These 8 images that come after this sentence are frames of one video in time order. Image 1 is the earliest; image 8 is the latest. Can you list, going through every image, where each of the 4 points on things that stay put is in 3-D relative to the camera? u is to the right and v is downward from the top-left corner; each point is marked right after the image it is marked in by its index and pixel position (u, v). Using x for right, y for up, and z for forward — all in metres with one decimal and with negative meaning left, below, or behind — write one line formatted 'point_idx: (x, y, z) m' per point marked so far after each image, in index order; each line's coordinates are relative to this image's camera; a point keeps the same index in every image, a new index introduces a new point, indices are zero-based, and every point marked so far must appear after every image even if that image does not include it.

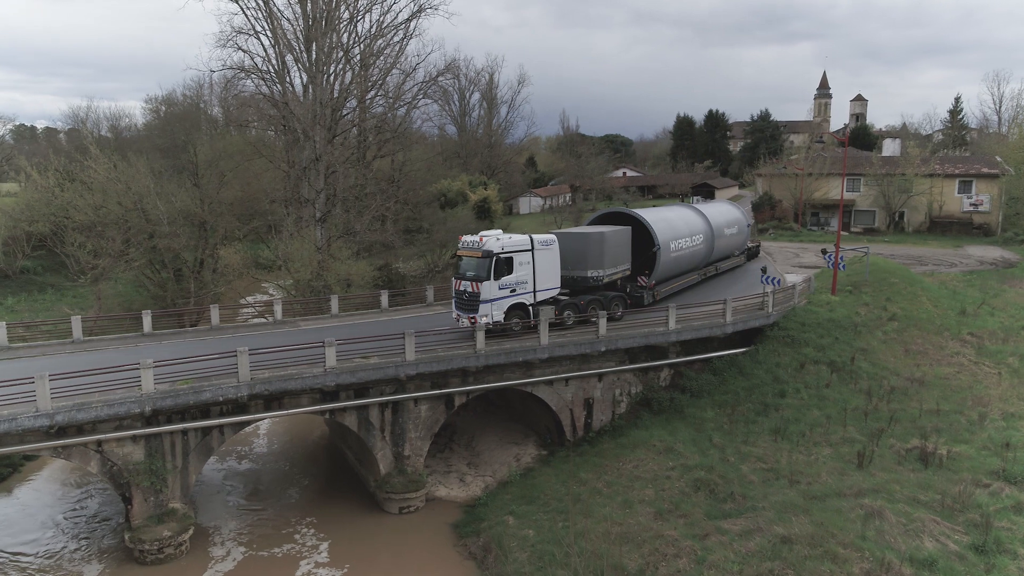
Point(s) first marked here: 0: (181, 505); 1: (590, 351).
0: (-6.9, -4.5, +15.3) m
1: (+2.0, -1.6, +18.3) m
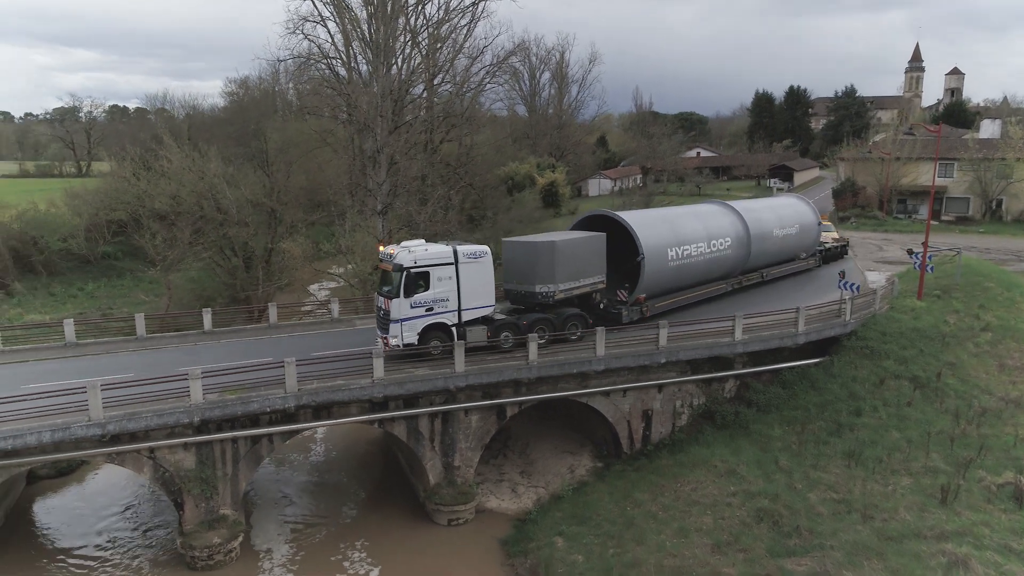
0: (-5.9, -4.7, +15.3) m
1: (+3.3, -1.8, +17.4) m
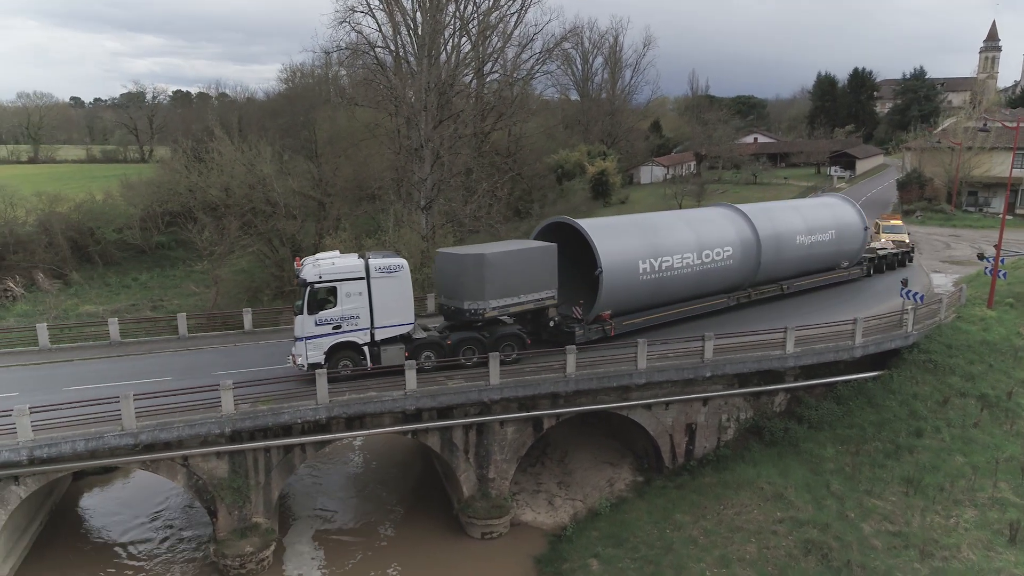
0: (-5.1, -4.8, +15.3) m
1: (+4.1, -2.0, +16.6) m
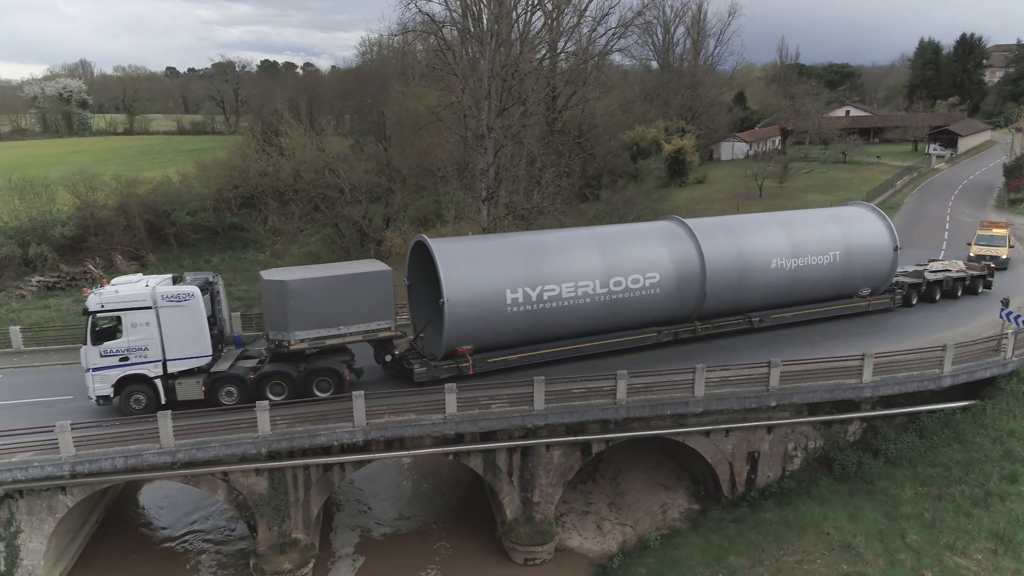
0: (-4.3, -5.1, +15.1) m
1: (+5.1, -2.5, +15.4) m
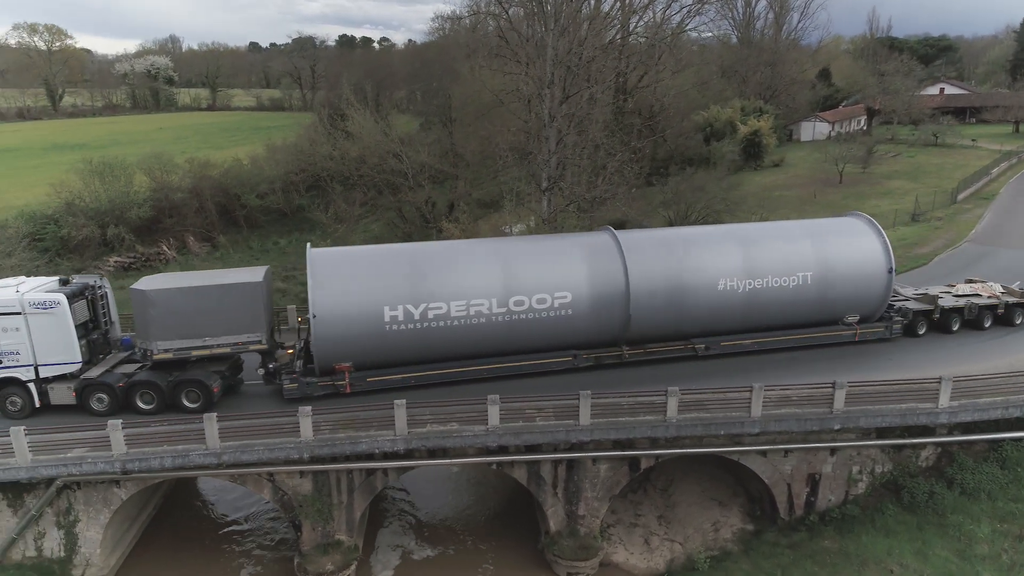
0: (-3.4, -5.1, +15.1) m
1: (+6.1, -2.7, +14.5) m
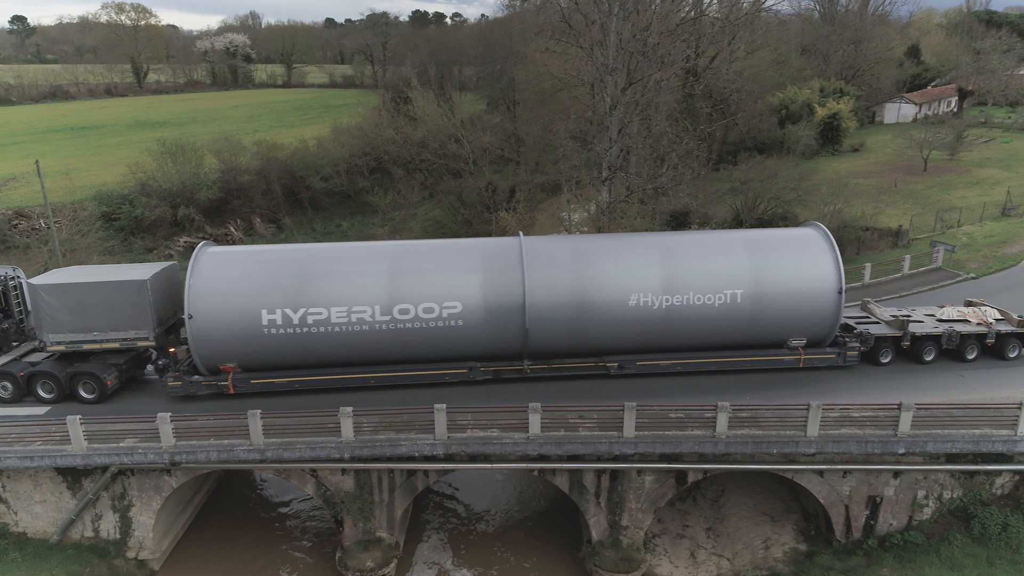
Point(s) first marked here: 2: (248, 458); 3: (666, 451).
0: (-2.6, -5.1, +15.2) m
1: (+6.9, -3.0, +13.6) m
2: (-4.9, -3.2, +13.7) m
3: (+2.9, -3.0, +13.7) m
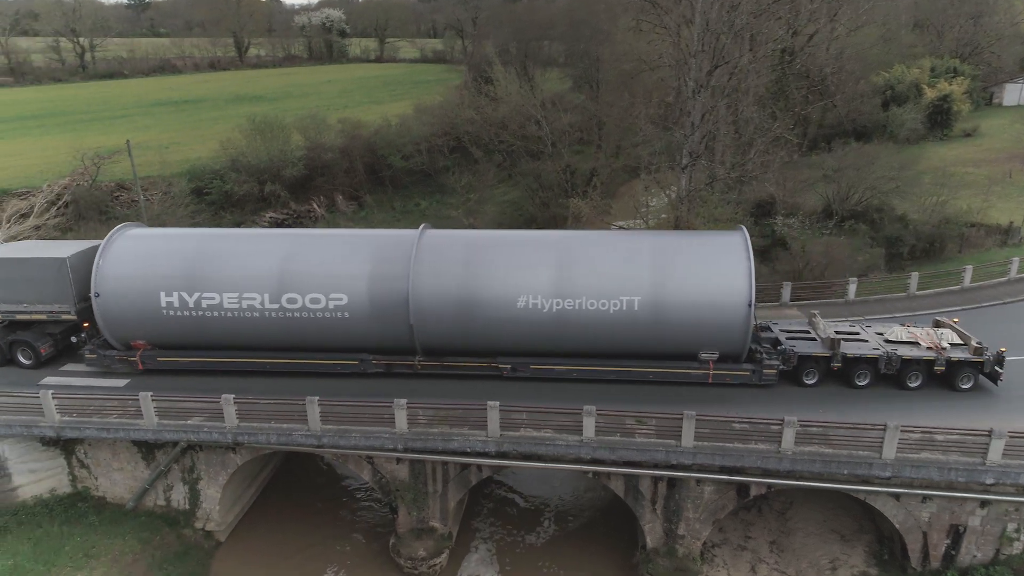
0: (-1.5, -4.9, +15.2) m
1: (+7.8, -3.2, +12.5) m
2: (-3.9, -2.9, +13.9) m
3: (+3.8, -3.1, +13.1) m
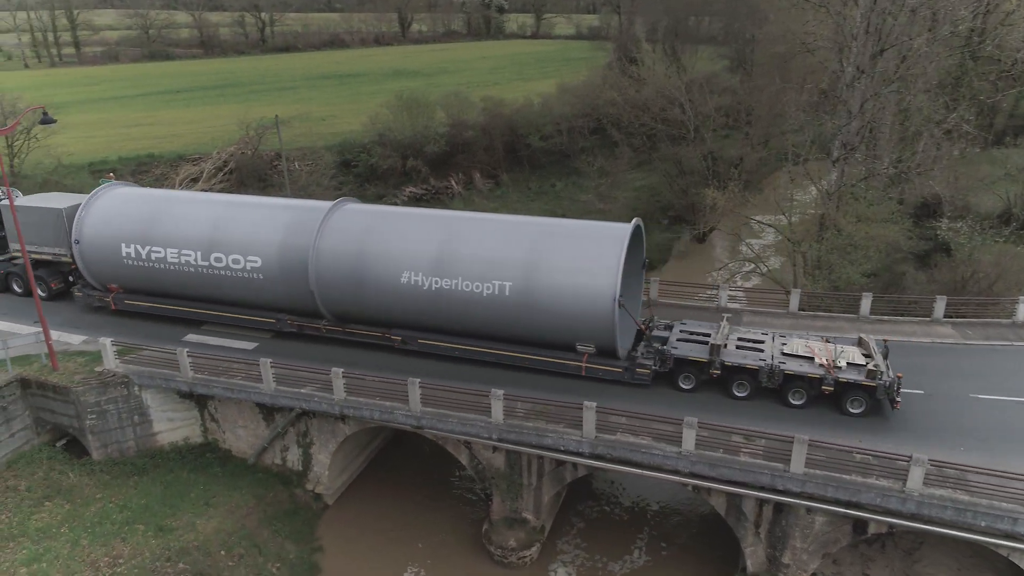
0: (+0.4, -4.7, +15.1) m
1: (+9.1, -3.8, +10.6) m
2: (-2.0, -2.6, +14.2) m
3: (+5.3, -3.4, +11.9) m
